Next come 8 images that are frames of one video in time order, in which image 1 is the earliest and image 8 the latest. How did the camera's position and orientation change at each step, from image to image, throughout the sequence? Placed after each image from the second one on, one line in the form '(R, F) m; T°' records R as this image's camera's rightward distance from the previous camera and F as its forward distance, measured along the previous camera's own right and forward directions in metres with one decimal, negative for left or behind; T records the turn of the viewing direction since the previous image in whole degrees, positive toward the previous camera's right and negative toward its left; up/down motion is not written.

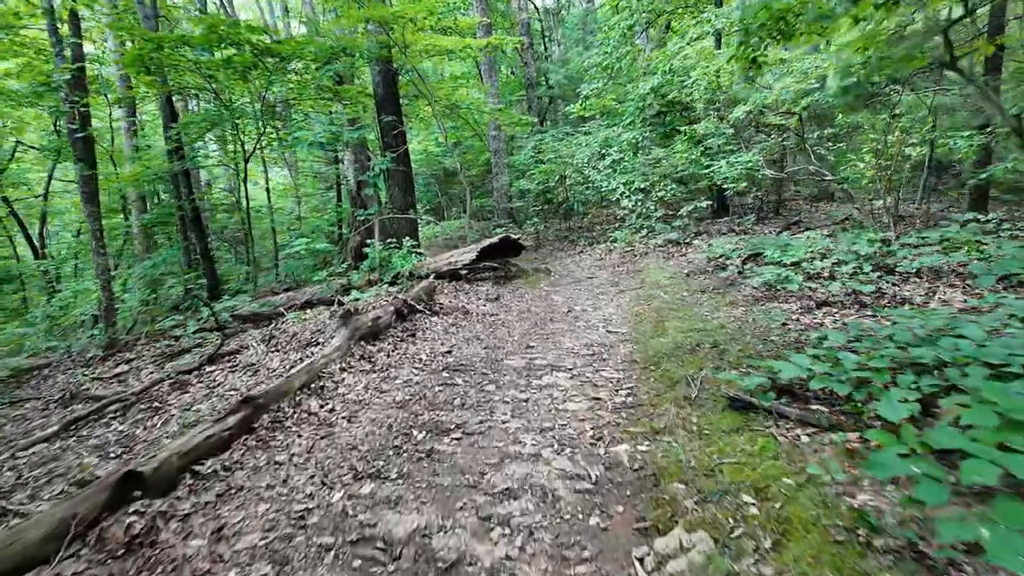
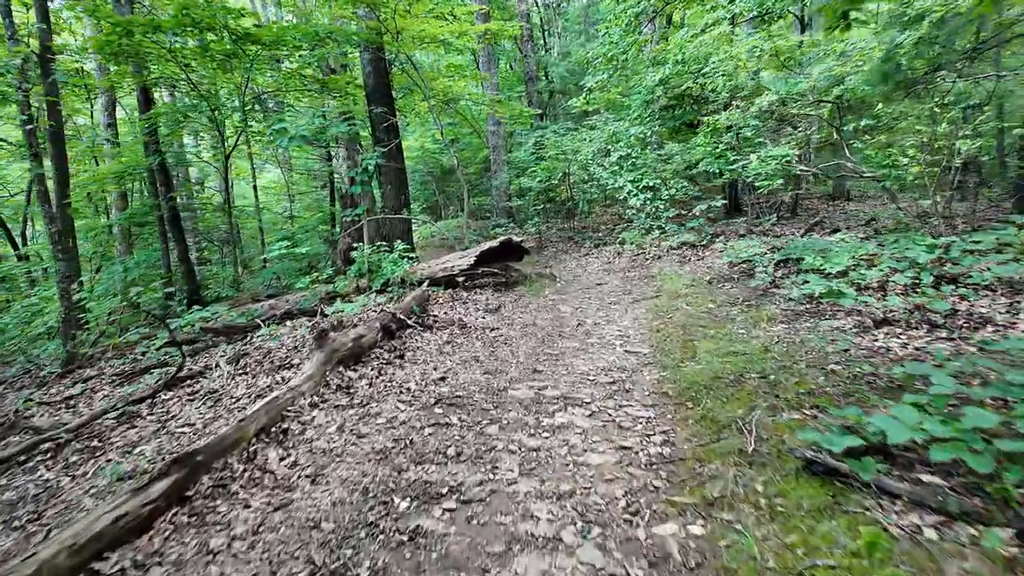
(-0.1, +0.8) m; 0°
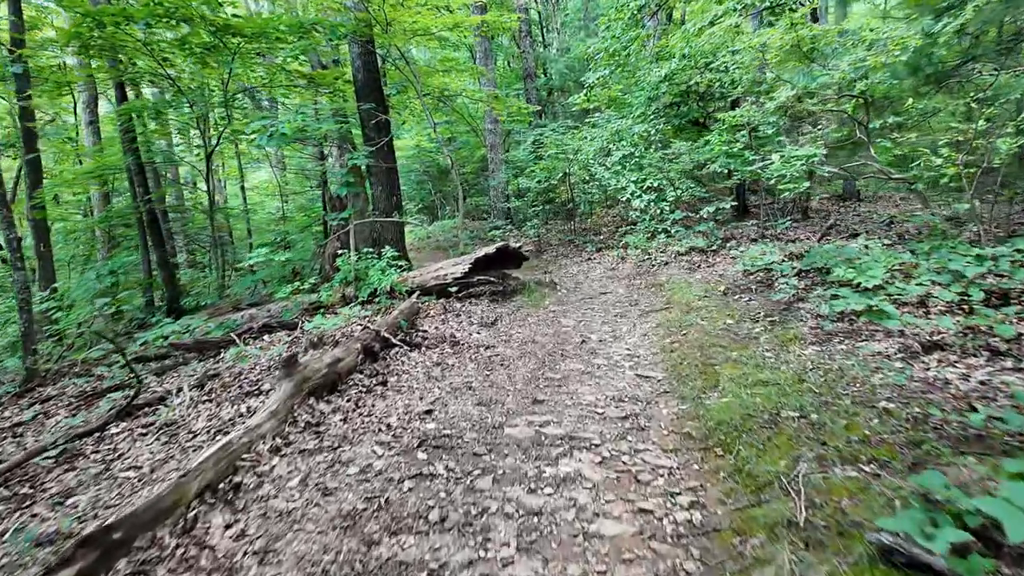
(0.0, +0.6) m; 0°
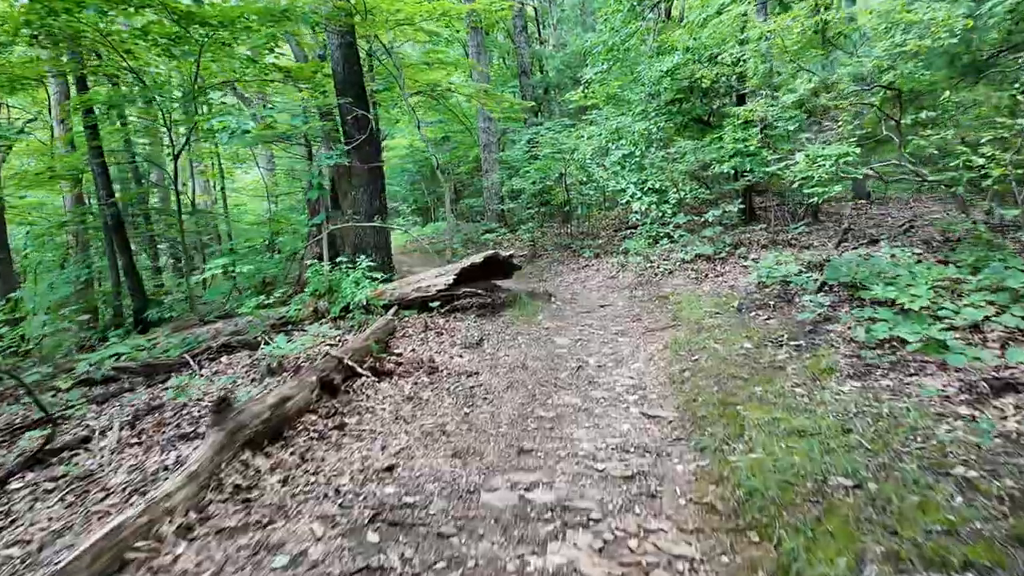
(+0.1, +0.7) m; 0°
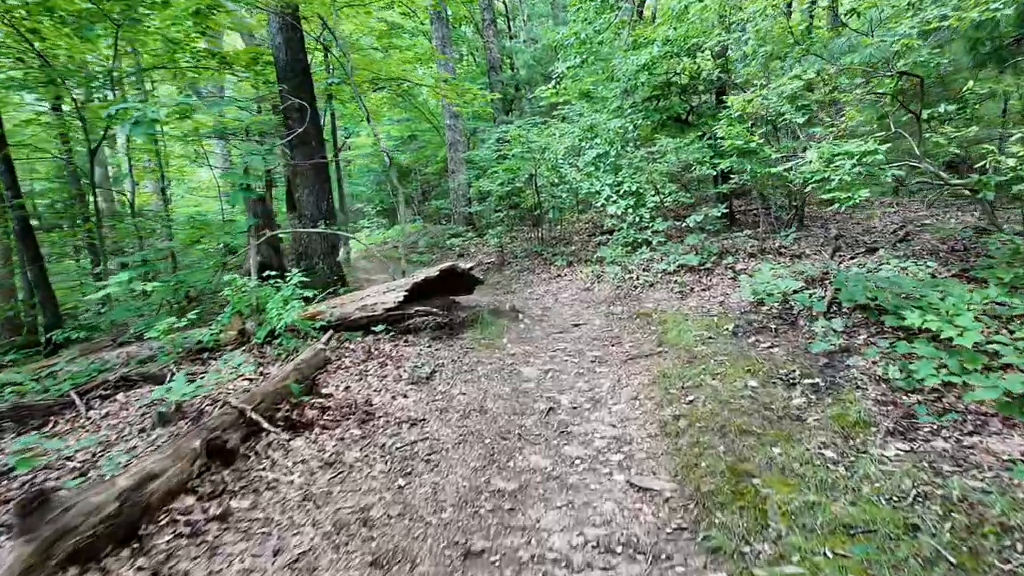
(+0.1, +0.9) m; +3°
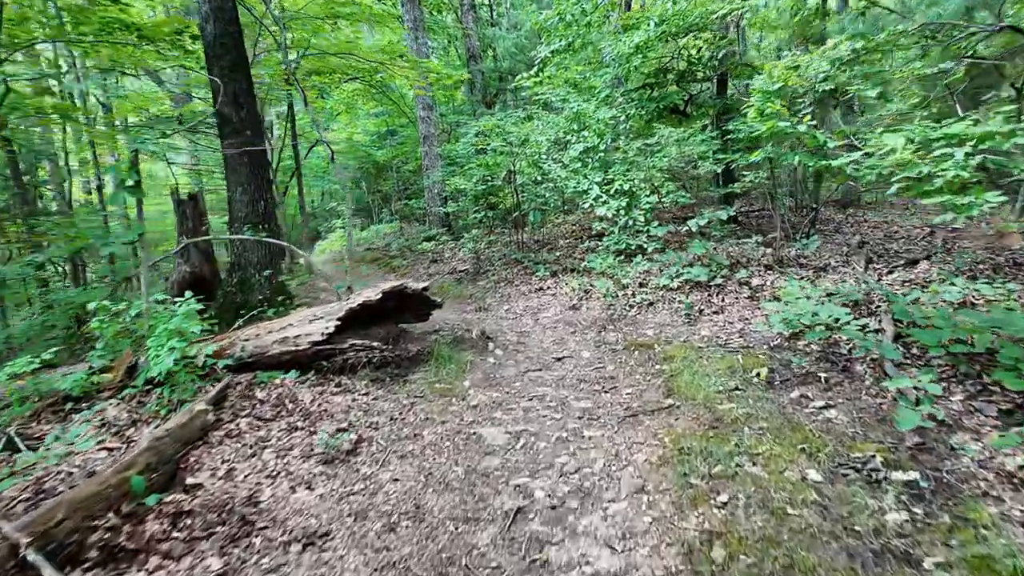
(+0.2, +1.3) m; +1°
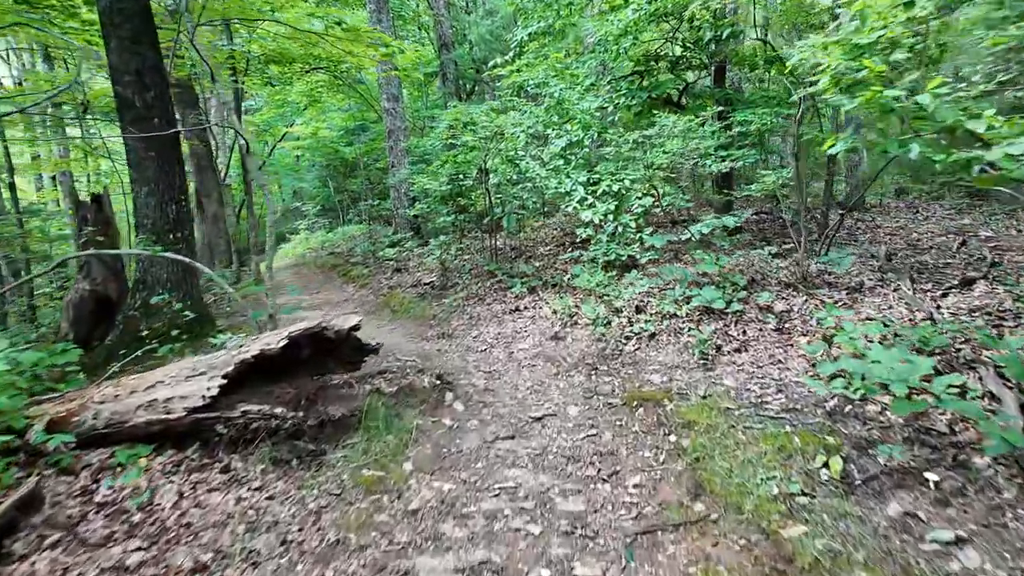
(+0.1, +1.3) m; +2°
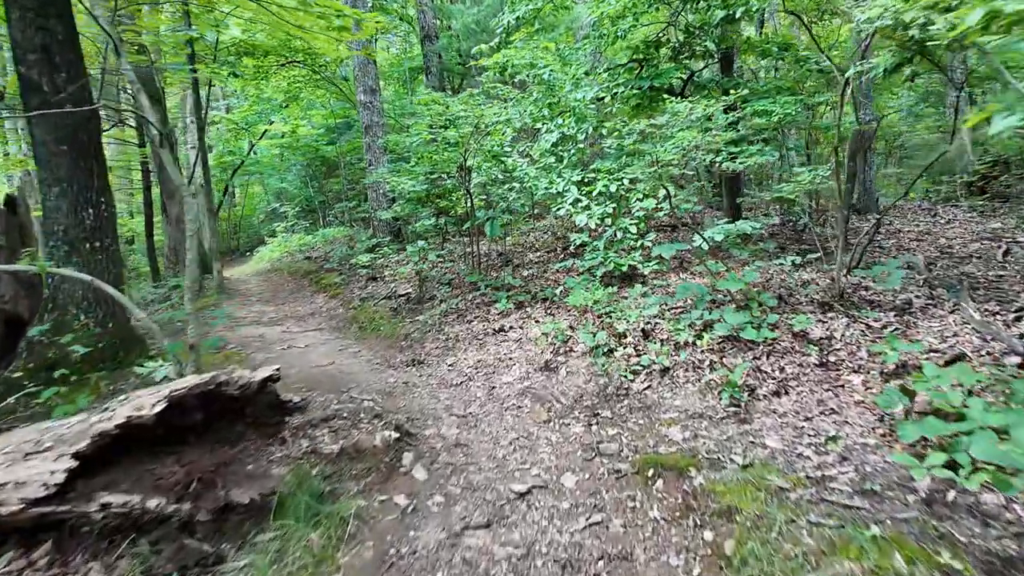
(+0.1, +0.9) m; +1°
